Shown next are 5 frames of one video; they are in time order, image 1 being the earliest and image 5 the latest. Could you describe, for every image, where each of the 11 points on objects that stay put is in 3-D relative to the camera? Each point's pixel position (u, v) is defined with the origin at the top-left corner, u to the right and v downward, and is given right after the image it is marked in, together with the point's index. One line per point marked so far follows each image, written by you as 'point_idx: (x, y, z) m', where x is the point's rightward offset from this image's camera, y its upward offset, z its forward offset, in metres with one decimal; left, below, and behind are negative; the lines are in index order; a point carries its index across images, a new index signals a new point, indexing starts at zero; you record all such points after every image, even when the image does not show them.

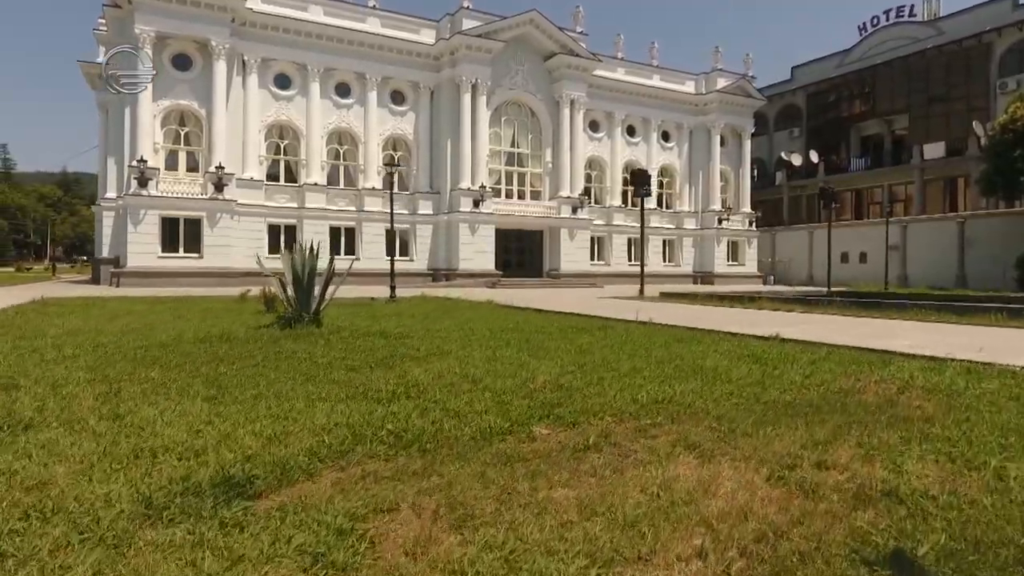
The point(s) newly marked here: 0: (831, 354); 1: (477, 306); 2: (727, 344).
0: (+3.0, -0.6, +5.9) m
1: (-0.7, -0.4, +13.1) m
2: (+2.2, -0.6, +6.6) m
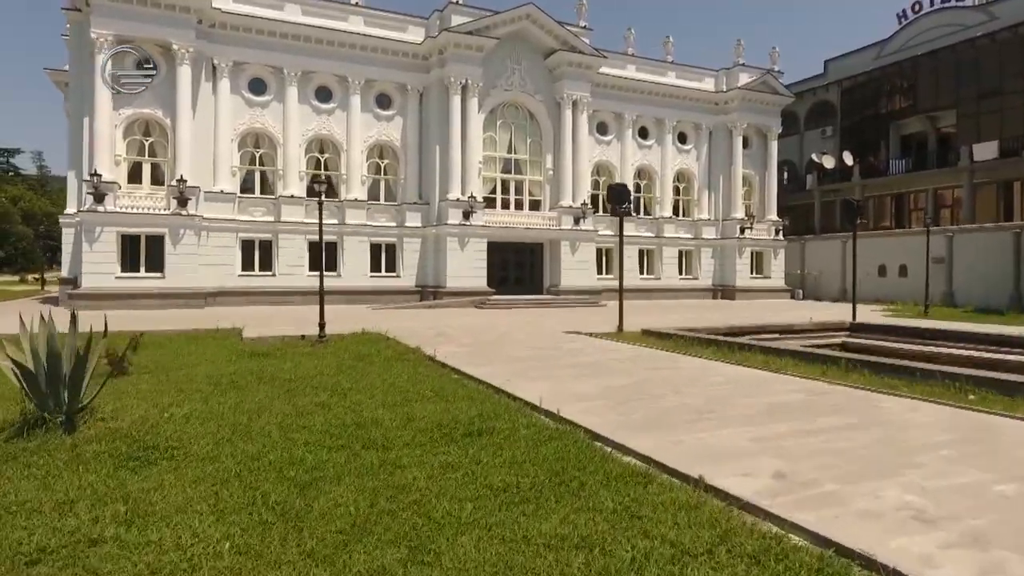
0: (+1.3, -1.5, +3.3) m
1: (-1.9, -1.2, +10.7) m
2: (+0.6, -1.4, +4.0) m
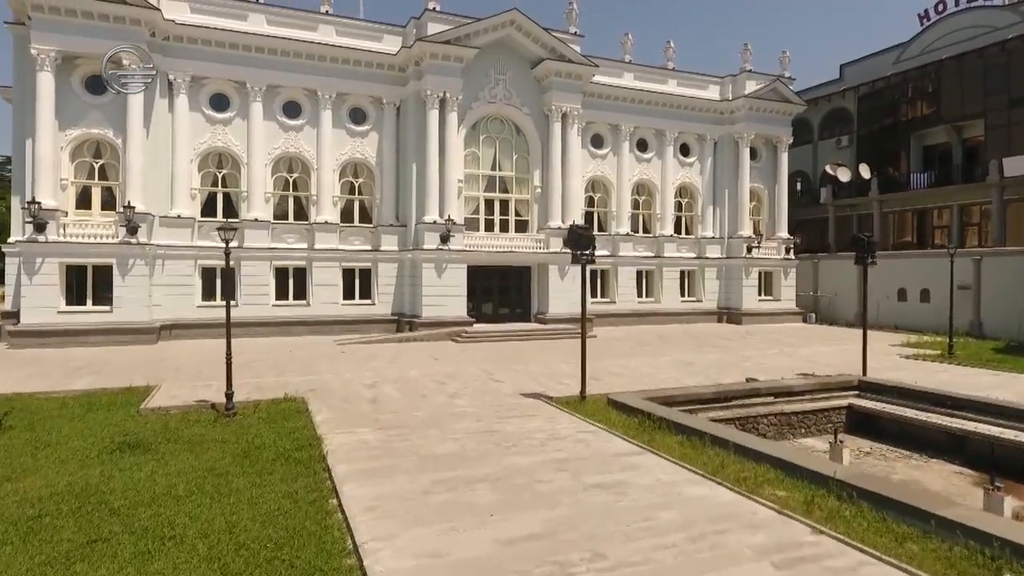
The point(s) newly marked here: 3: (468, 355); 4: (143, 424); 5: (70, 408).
0: (-0.1, -2.6, +1.2) m
1: (-3.1, -2.4, +8.7) m
2: (-0.8, -2.6, +2.0) m
3: (-1.4, -2.1, +19.6) m
4: (-6.4, -2.3, +10.9) m
5: (-8.4, -2.3, +12.0) m
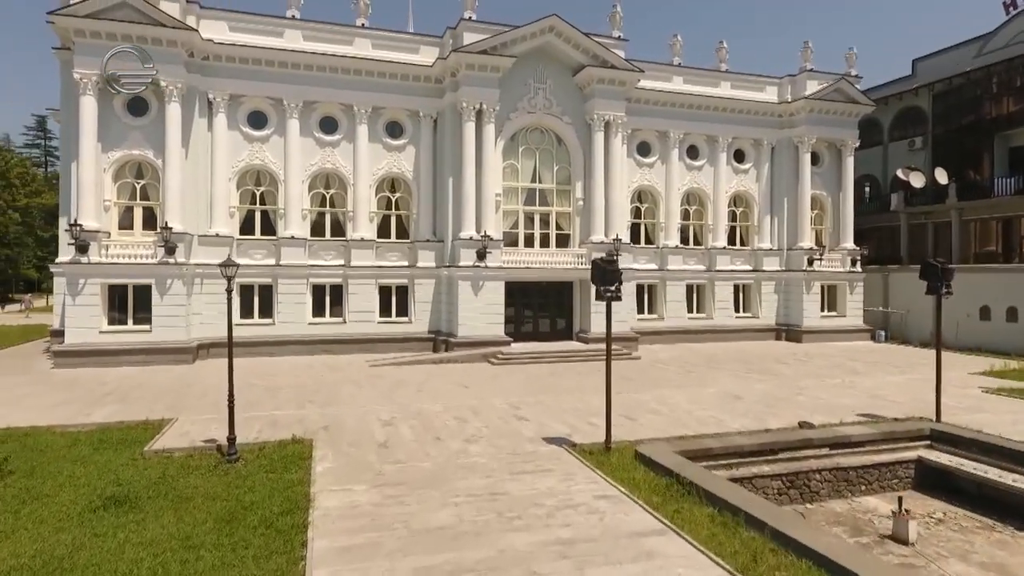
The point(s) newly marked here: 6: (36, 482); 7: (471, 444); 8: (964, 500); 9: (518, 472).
0: (-0.8, -3.3, +0.3) m
1: (-3.1, -3.1, +8.0) m
2: (-1.4, -3.3, +1.1) m
3: (-0.4, -2.8, +18.7) m
4: (-6.2, -3.0, +10.4) m
5: (-8.1, -3.0, +11.7) m
6: (-7.5, -3.0, +9.9) m
7: (-0.8, -3.0, +12.0) m
8: (+8.1, -3.8, +11.2) m
9: (+0.1, -3.0, +10.2) m
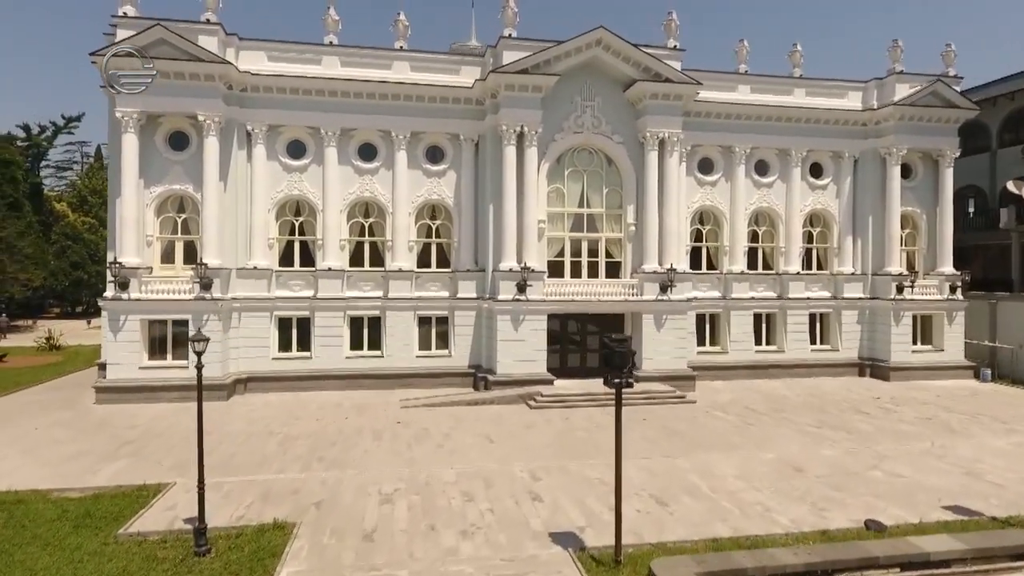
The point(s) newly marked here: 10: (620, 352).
0: (-2.2, -4.5, -1.1) m
1: (-3.6, -4.3, +6.9) m
2: (-2.7, -4.5, -0.2) m
3: (+0.5, -4.0, +17.1) m
4: (-6.3, -4.2, +9.7) m
5: (-8.0, -4.2, +11.2) m
6: (-7.7, -4.3, +9.3) m
7: (-0.8, -4.2, +10.5) m
8: (+7.9, -5.0, +8.7) m
9: (-0.1, -4.2, +8.7) m
10: (+1.6, -0.9, +9.3) m
